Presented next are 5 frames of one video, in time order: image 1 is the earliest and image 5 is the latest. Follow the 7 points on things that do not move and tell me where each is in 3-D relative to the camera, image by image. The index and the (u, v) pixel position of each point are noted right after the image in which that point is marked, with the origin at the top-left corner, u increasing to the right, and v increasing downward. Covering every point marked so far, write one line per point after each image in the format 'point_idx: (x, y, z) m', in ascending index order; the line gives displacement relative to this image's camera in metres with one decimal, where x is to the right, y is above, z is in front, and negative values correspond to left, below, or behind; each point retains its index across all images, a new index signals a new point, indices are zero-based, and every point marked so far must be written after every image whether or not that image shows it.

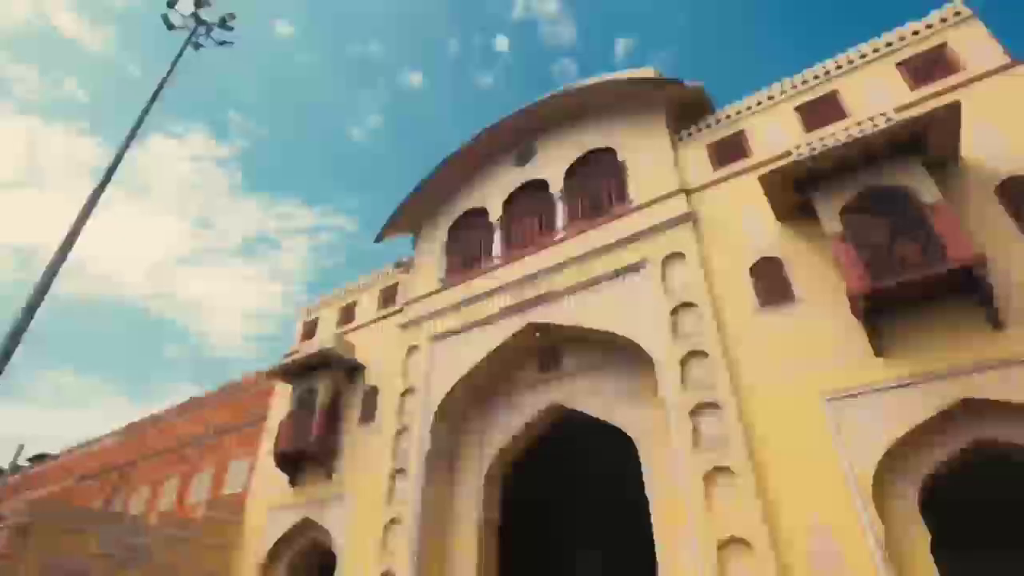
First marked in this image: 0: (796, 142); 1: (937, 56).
0: (+4.4, +2.2, +8.2) m
1: (+6.2, +3.3, +7.8) m
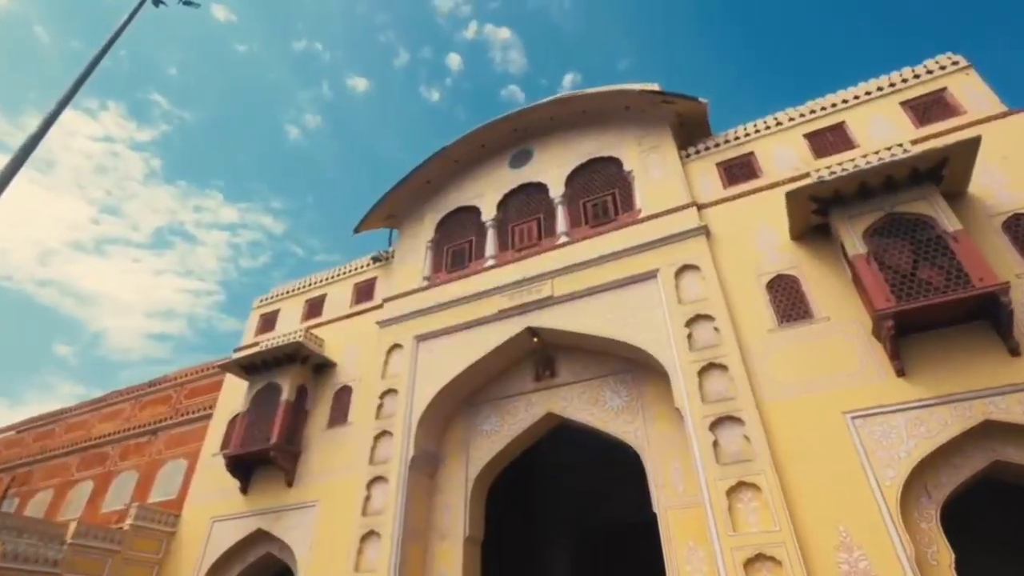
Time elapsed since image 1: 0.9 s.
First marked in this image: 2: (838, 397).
0: (+4.5, +1.9, +7.9) m
1: (+6.3, +2.8, +7.5) m
2: (+3.8, -1.3, +6.0) m
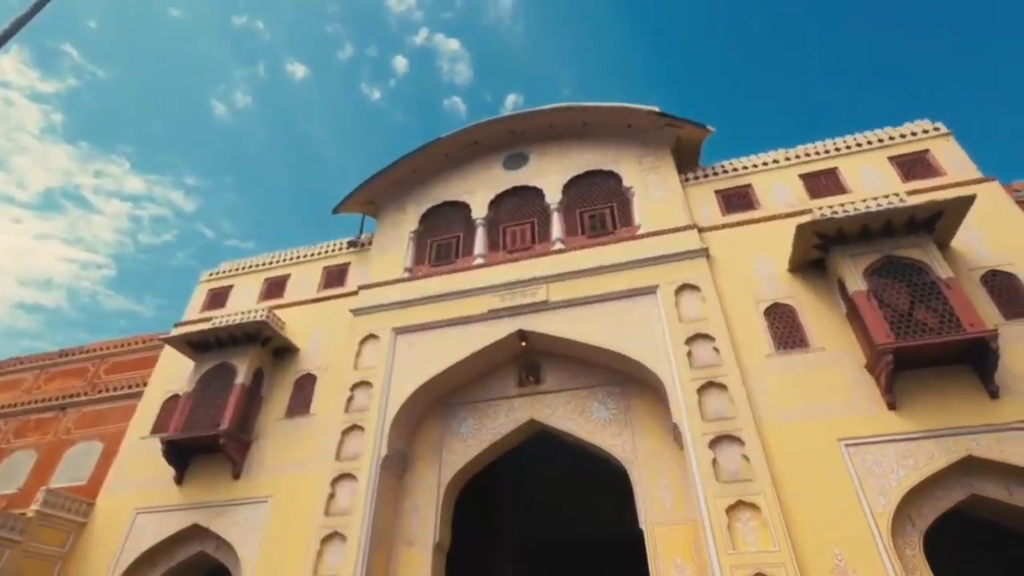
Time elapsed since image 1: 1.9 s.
0: (+4.6, +1.4, +8.3) m
1: (+6.6, +2.1, +8.2) m
2: (+3.8, -1.6, +6.2) m
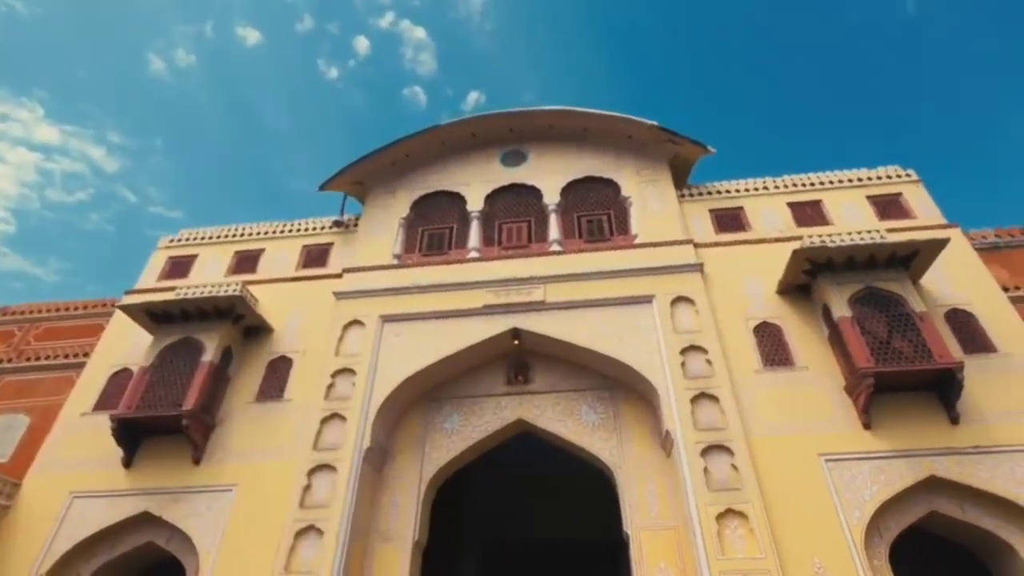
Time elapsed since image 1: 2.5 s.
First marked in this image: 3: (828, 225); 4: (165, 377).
0: (+4.6, +1.0, +8.8) m
1: (+6.7, +1.5, +8.9) m
2: (+3.8, -1.9, +6.6) m
3: (+5.4, +1.1, +8.8) m
4: (-5.2, -1.3, +7.8) m
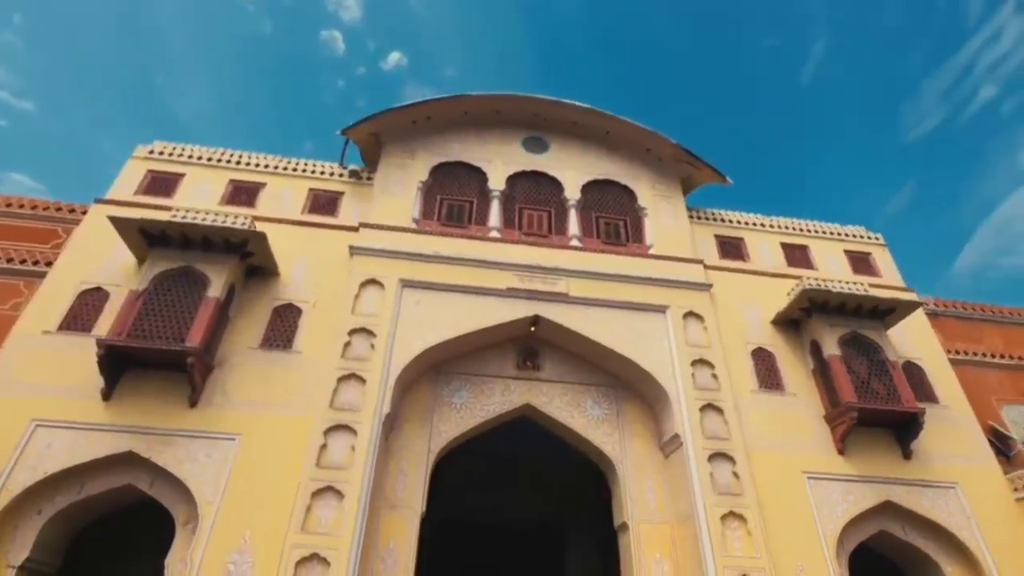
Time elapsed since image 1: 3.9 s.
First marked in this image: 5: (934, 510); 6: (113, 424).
0: (+5.0, +0.4, +9.7) m
1: (+7.0, +0.6, +10.2) m
2: (+4.1, -2.4, +7.4) m
3: (+5.7, +0.4, +9.8) m
4: (-4.7, -0.2, +7.0) m
5: (+5.9, -3.1, +7.3) m
6: (-4.9, -1.7, +6.4) m
